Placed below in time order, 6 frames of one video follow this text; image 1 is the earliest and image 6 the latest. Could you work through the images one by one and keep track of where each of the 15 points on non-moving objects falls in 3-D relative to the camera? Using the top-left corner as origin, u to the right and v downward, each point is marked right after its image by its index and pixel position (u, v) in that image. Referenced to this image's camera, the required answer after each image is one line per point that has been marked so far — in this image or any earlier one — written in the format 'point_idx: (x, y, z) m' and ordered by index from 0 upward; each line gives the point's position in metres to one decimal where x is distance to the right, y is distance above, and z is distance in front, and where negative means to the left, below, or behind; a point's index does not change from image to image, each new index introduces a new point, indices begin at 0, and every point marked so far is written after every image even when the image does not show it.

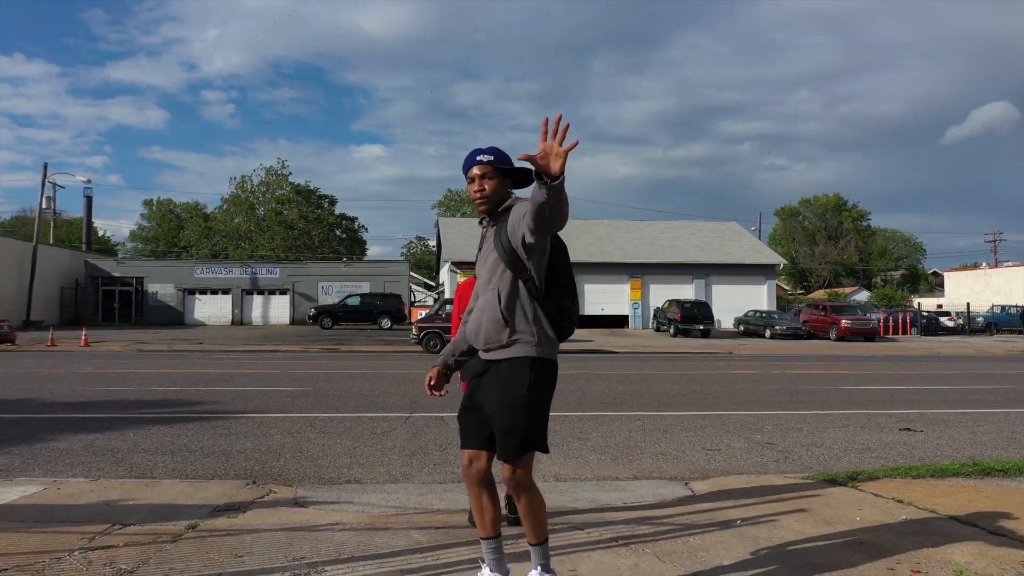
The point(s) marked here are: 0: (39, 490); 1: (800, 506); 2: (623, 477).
0: (-3.2, -1.4, +5.1) m
1: (+1.7, -1.3, +4.5) m
2: (+0.9, -1.5, +6.1) m
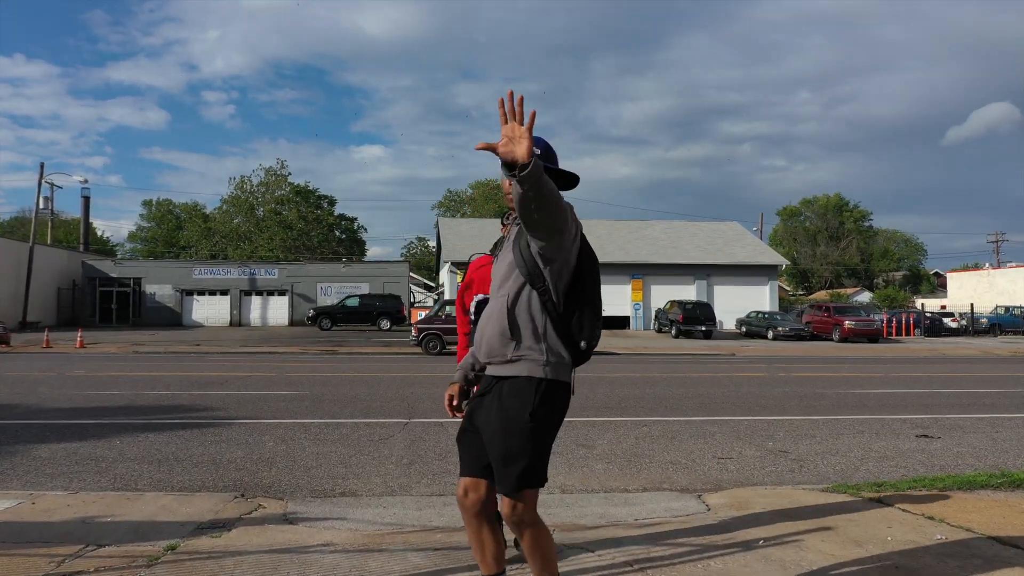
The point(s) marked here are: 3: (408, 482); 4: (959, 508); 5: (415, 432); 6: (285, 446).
0: (-3.2, -1.4, +4.8) m
1: (+1.7, -1.3, +4.2) m
2: (+0.9, -1.5, +5.8) m
3: (-0.8, -1.5, +6.0) m
4: (+2.8, -1.4, +4.7) m
5: (-1.1, -1.6, +8.2) m
6: (-2.2, -1.5, +7.4) m
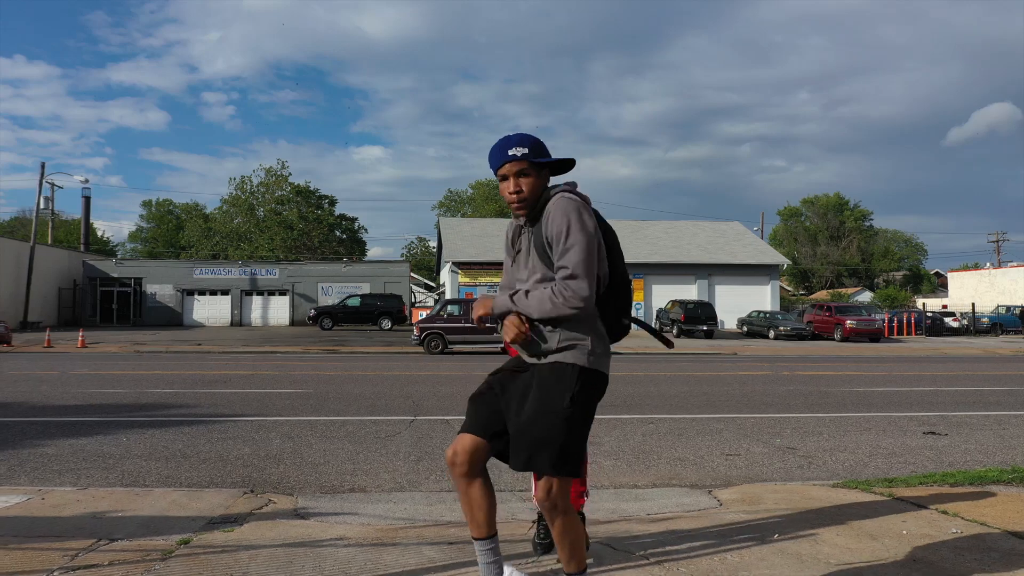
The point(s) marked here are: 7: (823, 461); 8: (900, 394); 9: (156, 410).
0: (-3.1, -1.3, +4.8) m
1: (+1.8, -1.3, +4.2) m
2: (+1.0, -1.5, +5.8) m
3: (-0.7, -1.5, +6.0) m
4: (+2.8, -1.3, +4.7) m
5: (-1.0, -1.5, +8.2) m
6: (-2.1, -1.5, +7.4) m
7: (+2.8, -1.6, +6.9) m
8: (+6.2, -1.7, +12.2) m
9: (-4.4, -1.5, +9.5) m
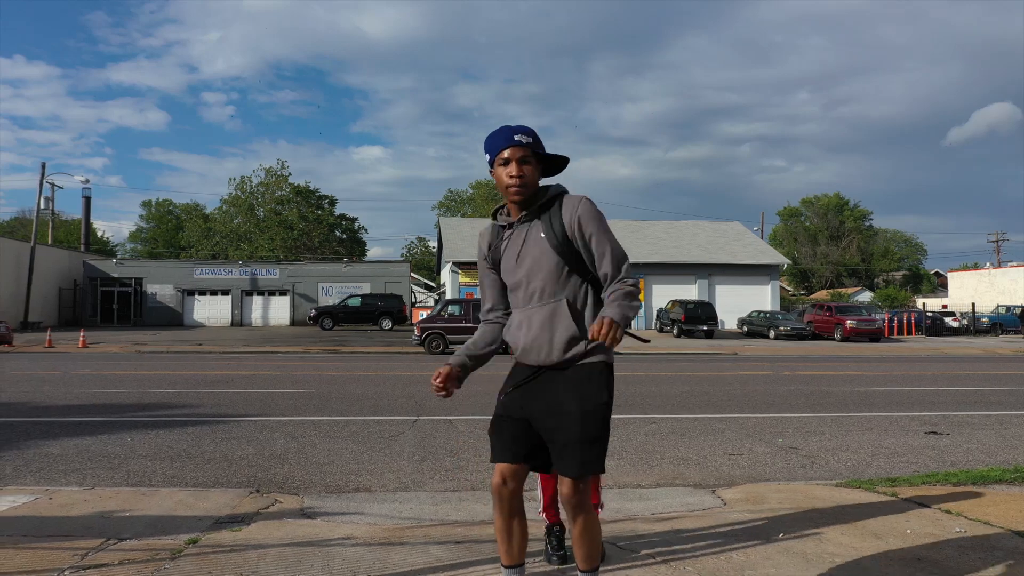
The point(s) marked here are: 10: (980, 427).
0: (-3.1, -1.3, +4.8) m
1: (+1.8, -1.3, +4.2) m
2: (+1.0, -1.5, +5.8) m
3: (-0.7, -1.5, +6.0) m
4: (+2.9, -1.3, +4.7) m
5: (-1.0, -1.5, +8.2) m
6: (-2.1, -1.5, +7.4) m
7: (+2.8, -1.6, +6.9) m
8: (+6.2, -1.7, +12.2) m
9: (-4.4, -1.5, +9.6) m
10: (+5.3, -1.6, +8.7) m
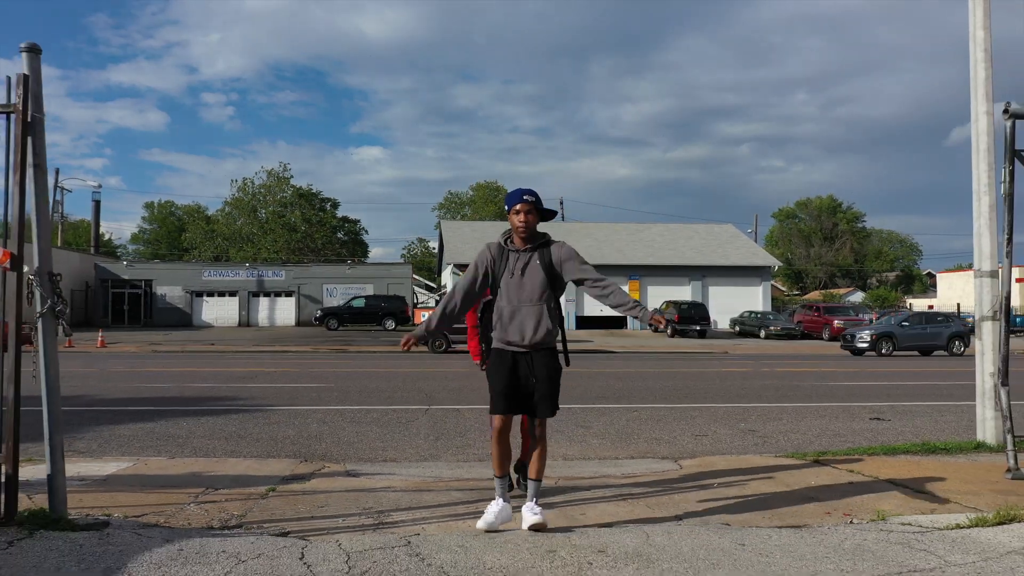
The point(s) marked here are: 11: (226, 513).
0: (-3.1, -1.4, +6.1) m
1: (+1.8, -1.4, +5.5) m
2: (+1.0, -1.6, +7.1) m
3: (-0.7, -1.6, +7.3) m
4: (+2.9, -1.4, +6.0) m
5: (-1.0, -1.6, +9.5) m
6: (-2.1, -1.6, +8.7) m
7: (+2.8, -1.6, +8.2) m
8: (+6.2, -1.8, +13.5) m
9: (-4.4, -1.6, +10.8) m
10: (+5.3, -1.7, +10.0) m
11: (-1.6, -1.3, +4.3) m
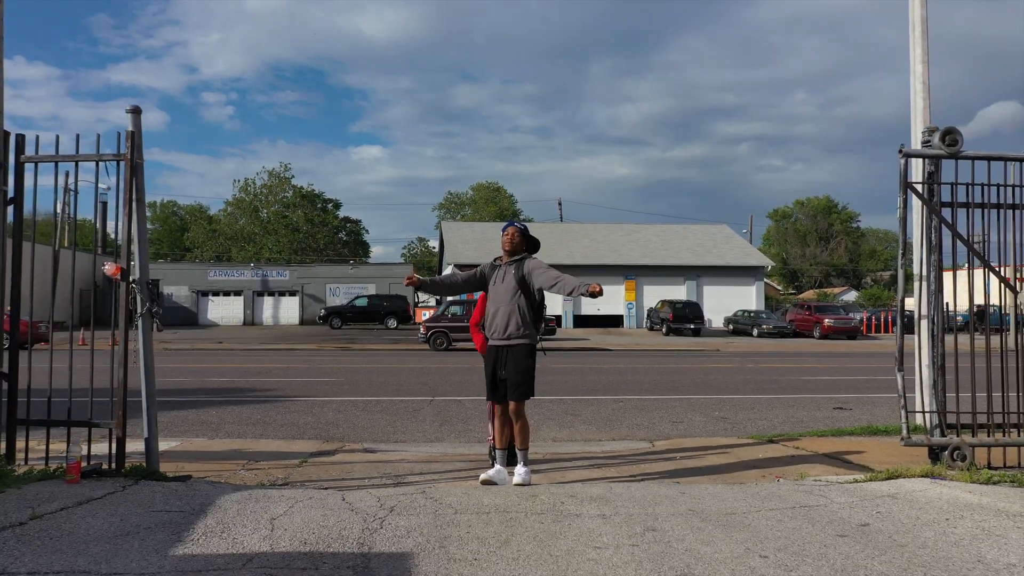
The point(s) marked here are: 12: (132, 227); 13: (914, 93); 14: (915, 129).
0: (-3.1, -1.5, +7.1) m
1: (+1.8, -1.4, +6.5) m
2: (+1.0, -1.6, +8.1) m
3: (-0.8, -1.6, +8.3) m
4: (+2.8, -1.4, +7.0) m
5: (-1.0, -1.6, +10.4) m
6: (-2.2, -1.6, +9.7) m
7: (+2.8, -1.7, +9.1) m
8: (+6.2, -1.8, +14.5) m
9: (-4.5, -1.6, +11.8) m
10: (+5.3, -1.7, +11.0) m
11: (-1.7, -1.3, +5.3) m
12: (-2.1, +0.3, +4.2) m
13: (+4.1, +2.0, +7.8) m
14: (+4.2, +1.6, +7.9) m
